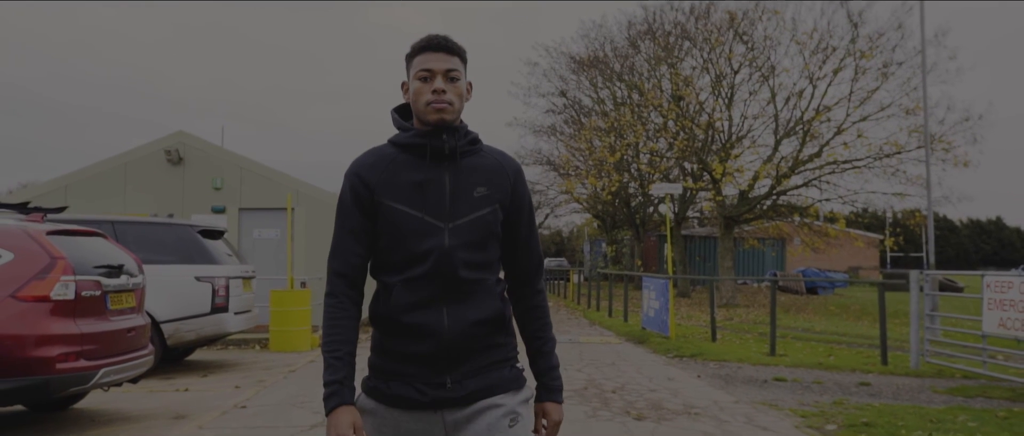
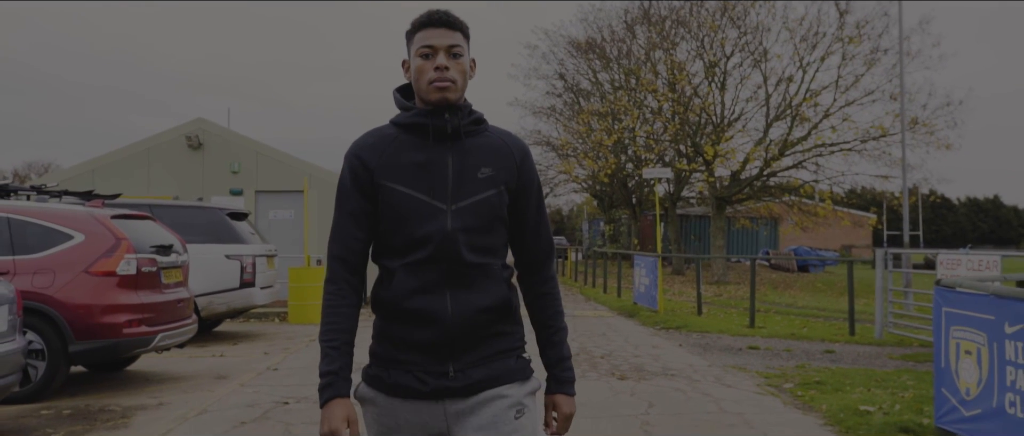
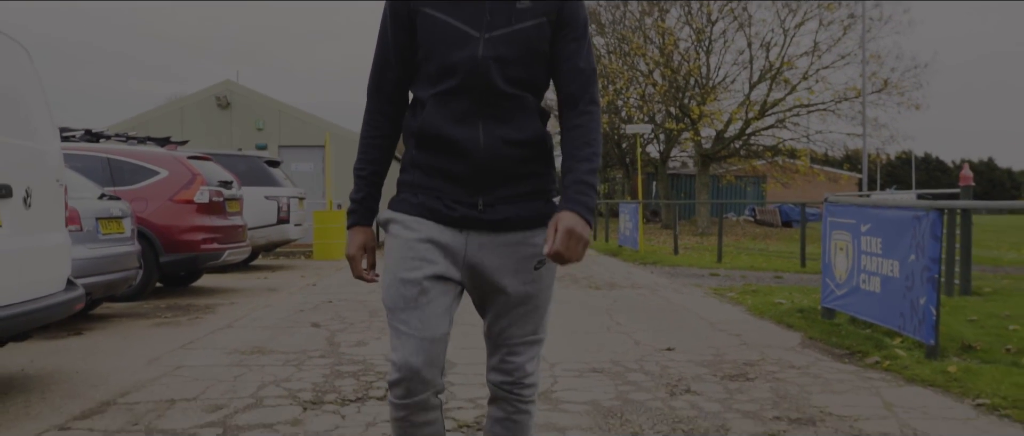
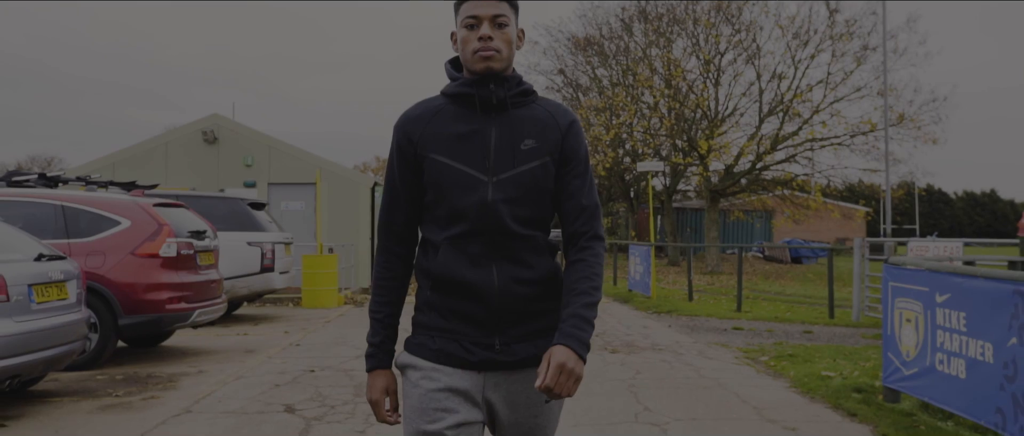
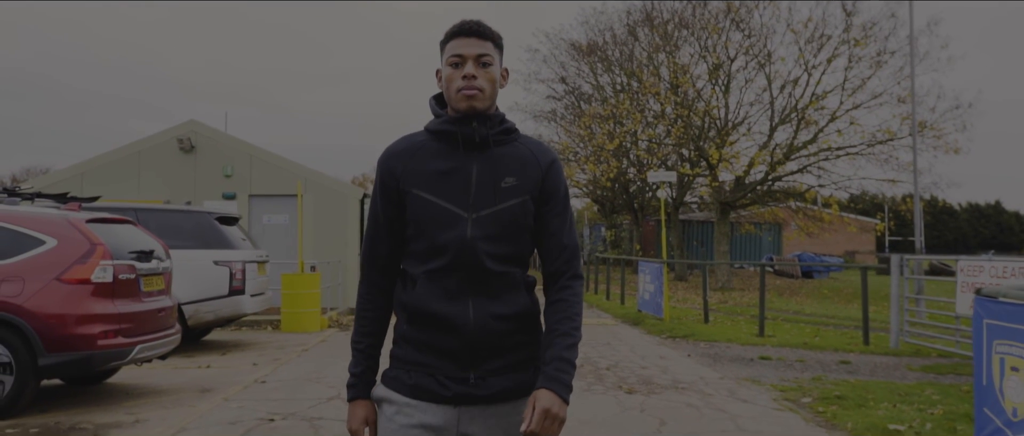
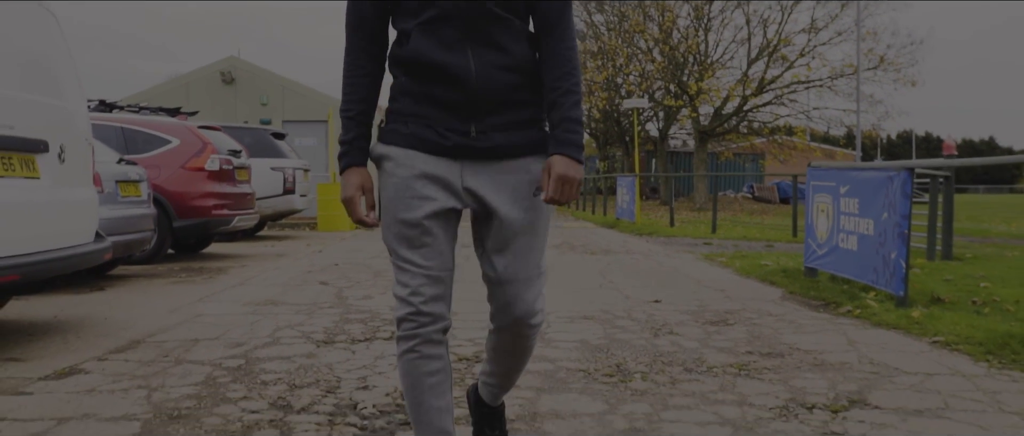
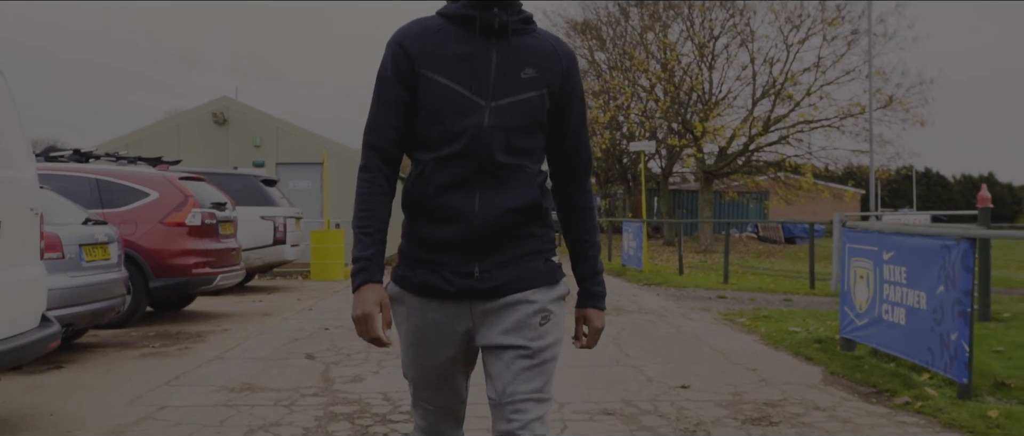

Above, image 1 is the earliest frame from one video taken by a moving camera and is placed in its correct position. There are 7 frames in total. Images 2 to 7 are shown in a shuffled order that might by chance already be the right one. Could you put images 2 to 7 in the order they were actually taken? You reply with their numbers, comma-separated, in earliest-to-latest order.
5, 2, 4, 7, 3, 6
